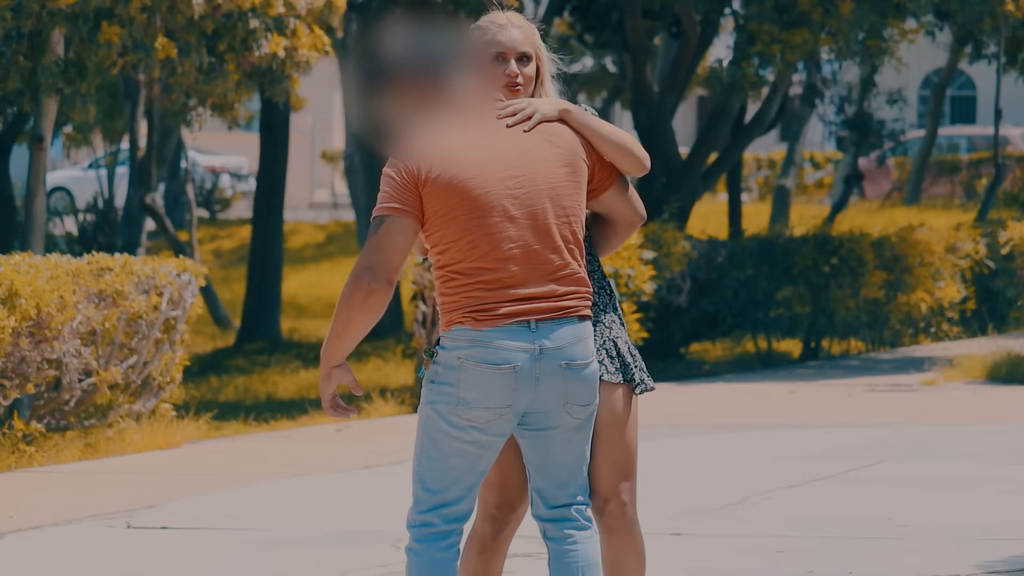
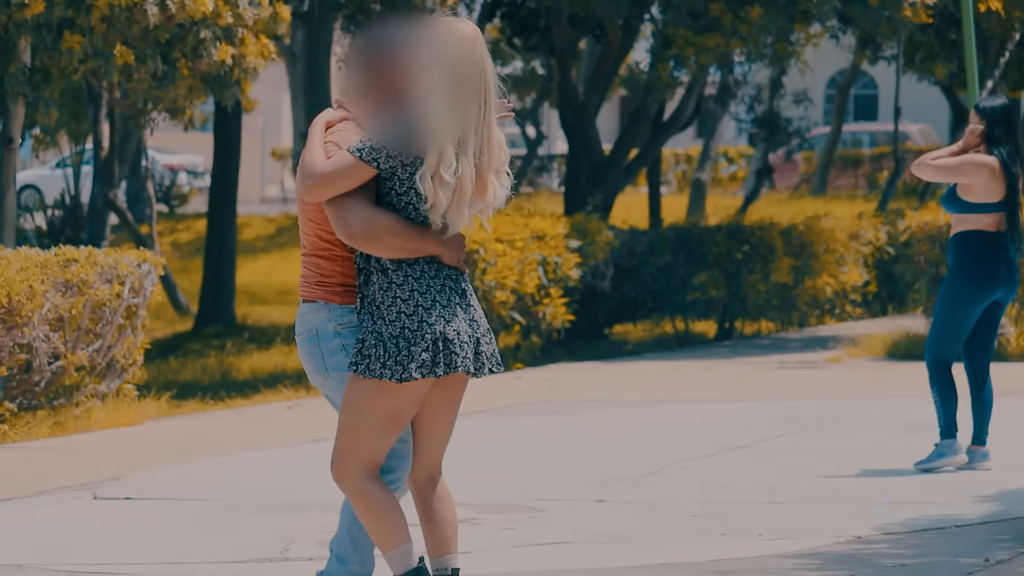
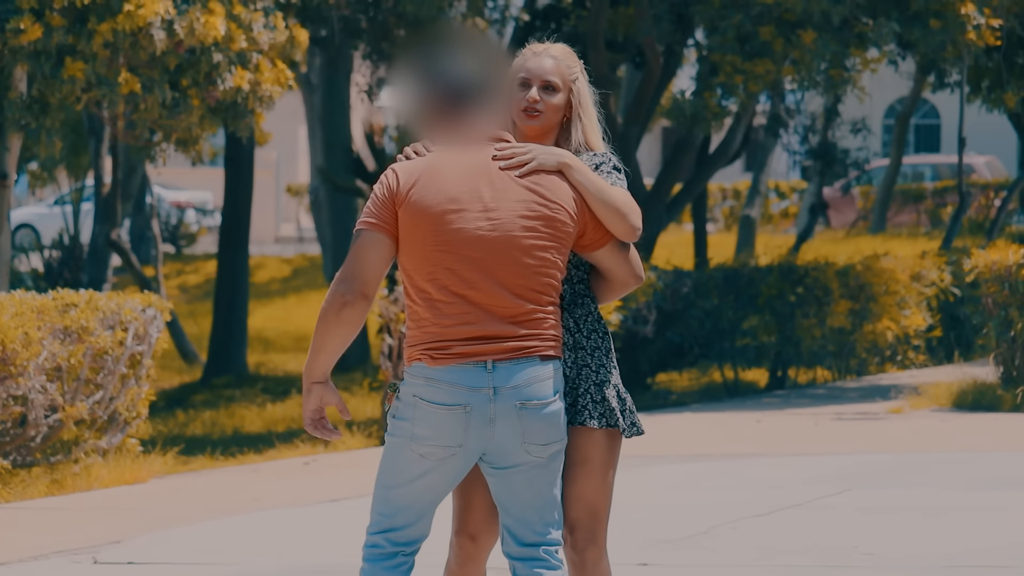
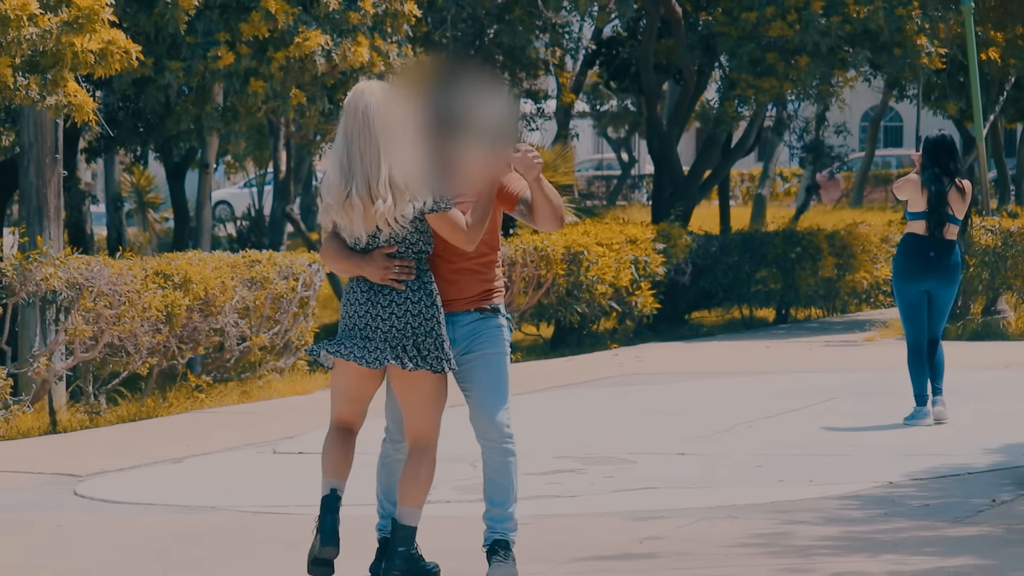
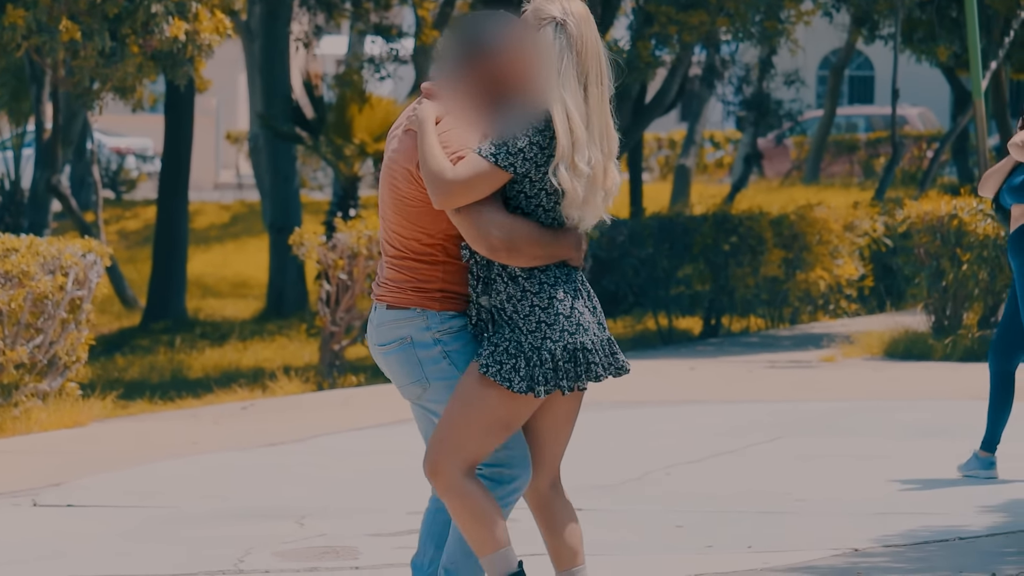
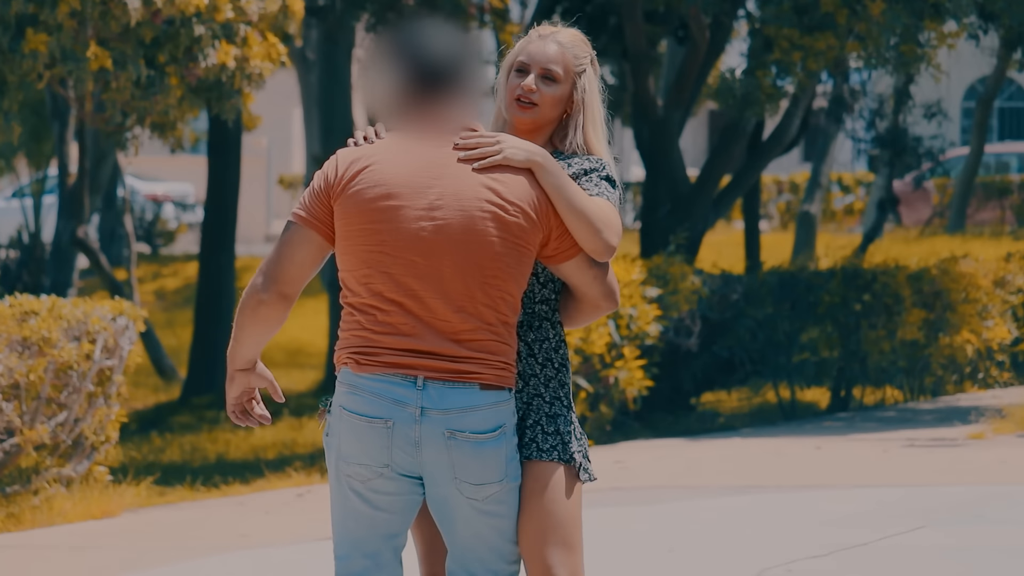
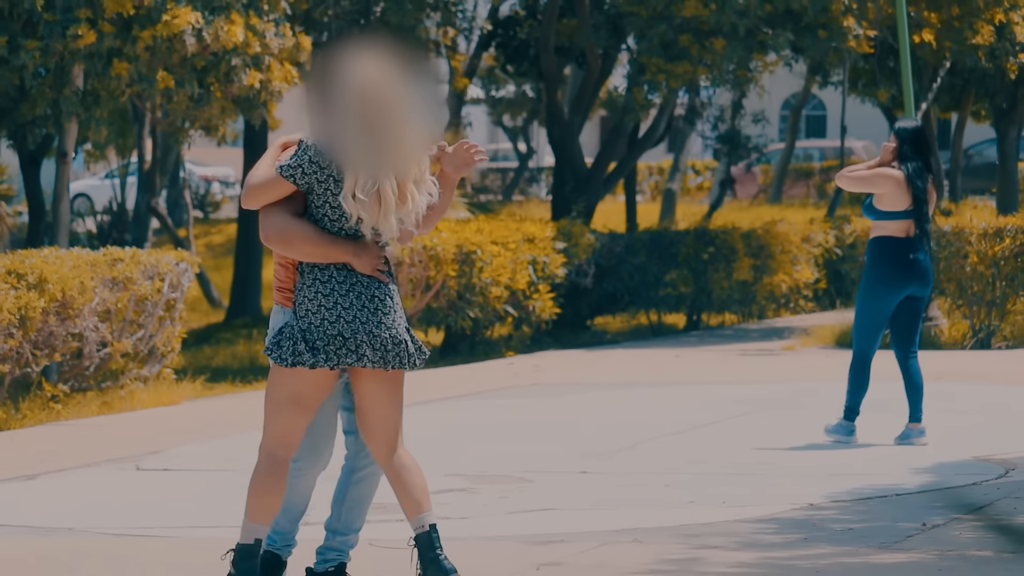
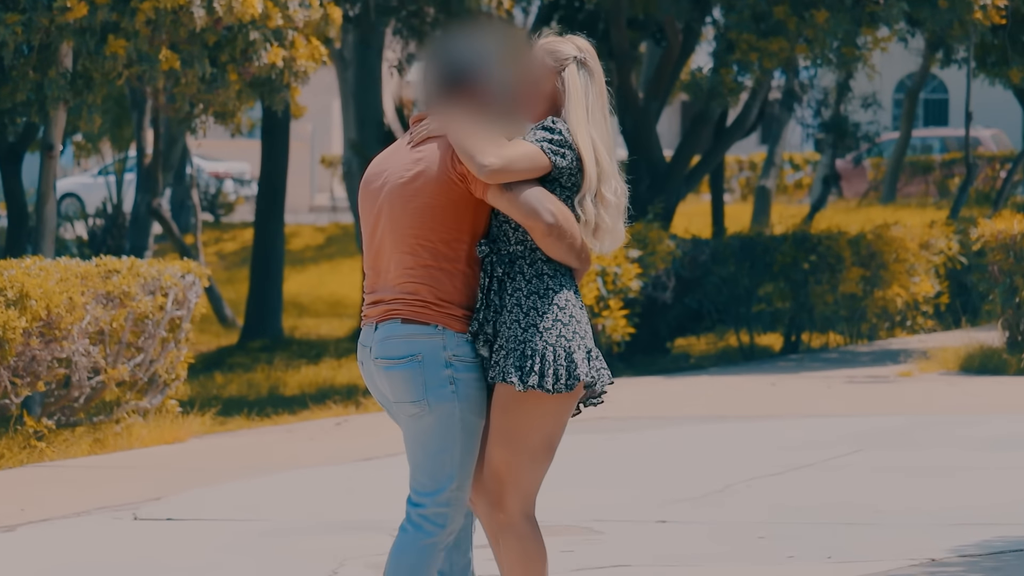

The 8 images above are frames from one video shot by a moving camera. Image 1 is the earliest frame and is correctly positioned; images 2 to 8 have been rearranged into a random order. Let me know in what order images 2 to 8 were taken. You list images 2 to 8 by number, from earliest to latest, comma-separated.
3, 6, 8, 5, 2, 7, 4
